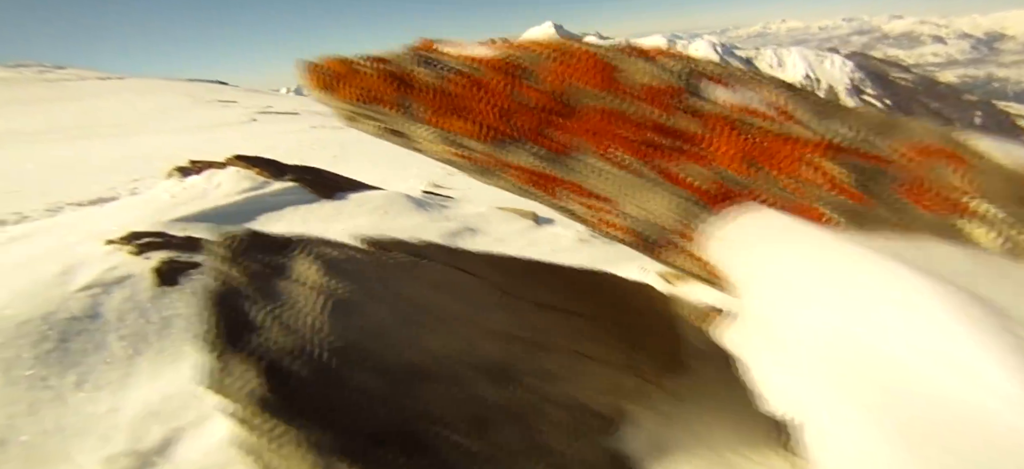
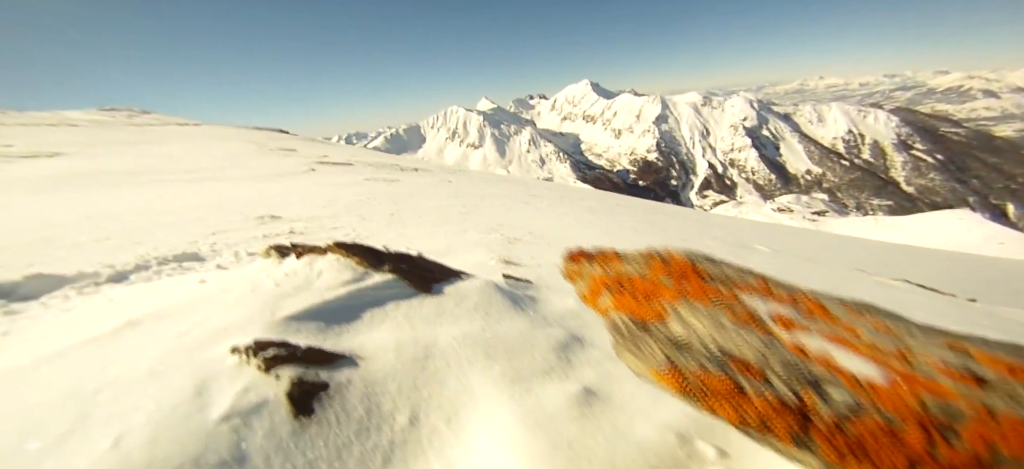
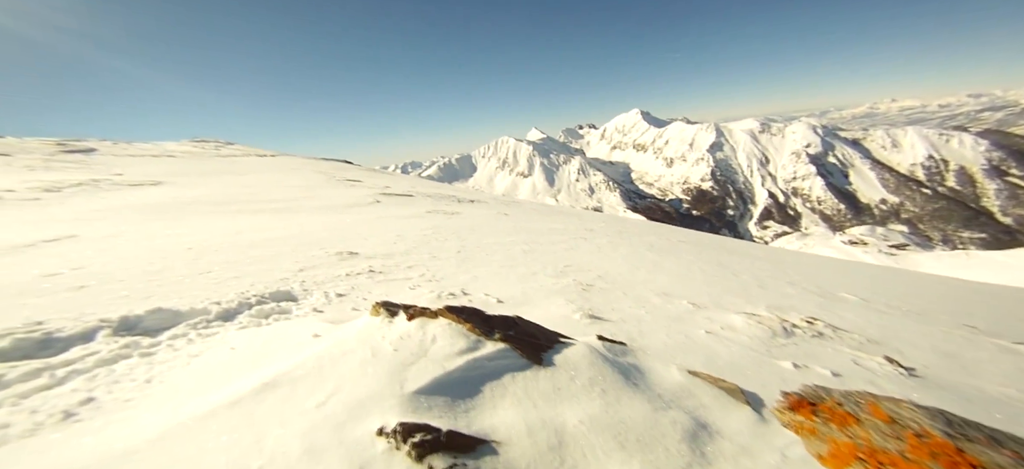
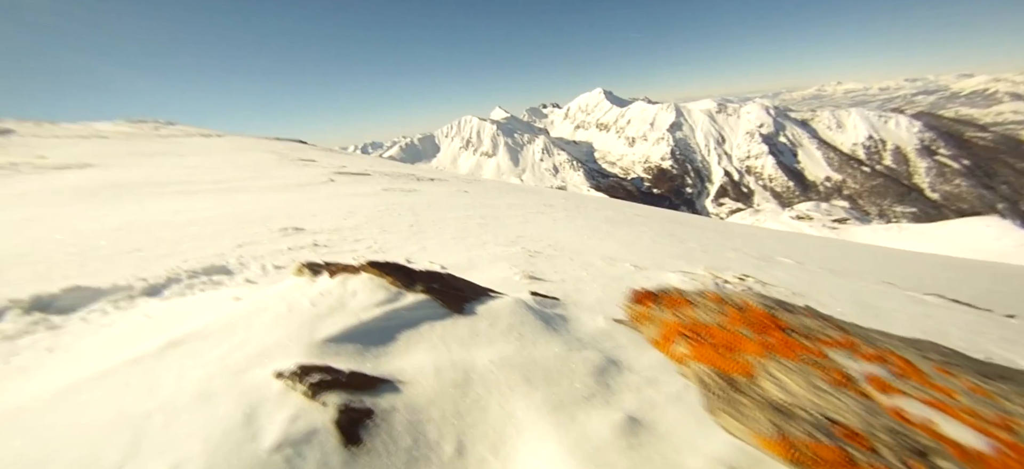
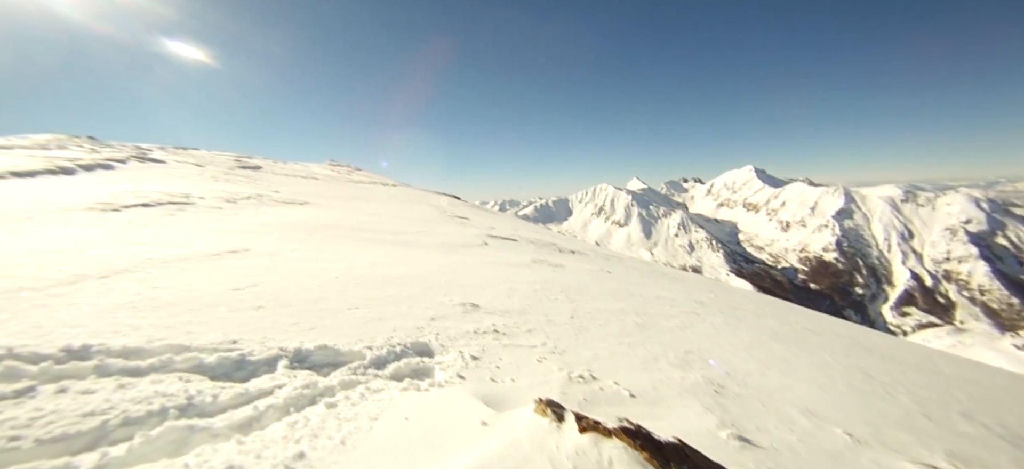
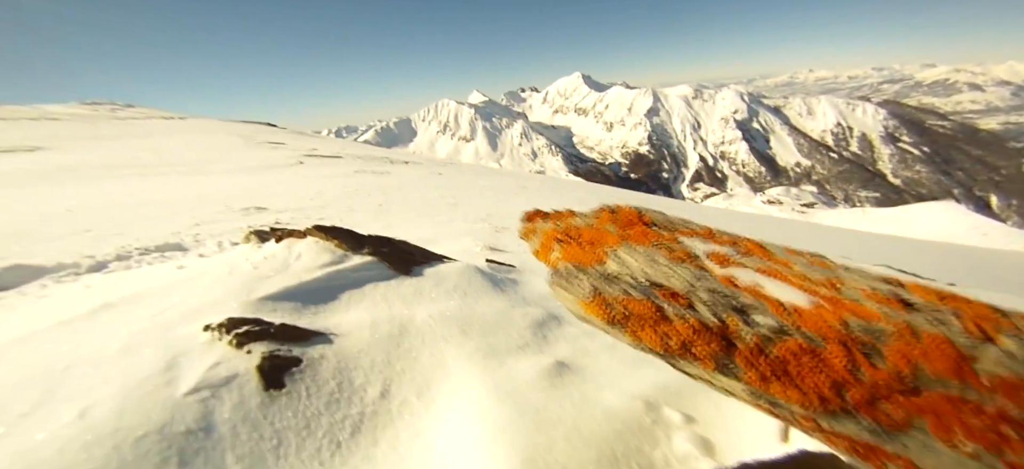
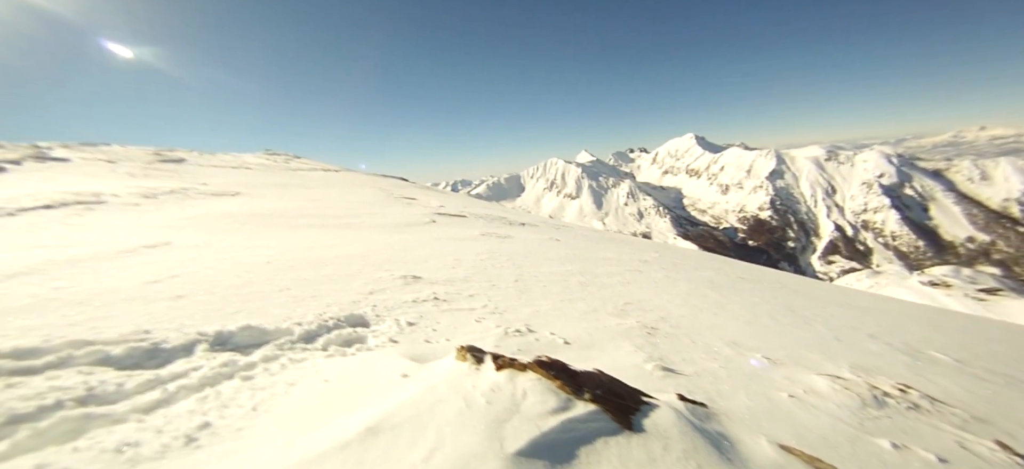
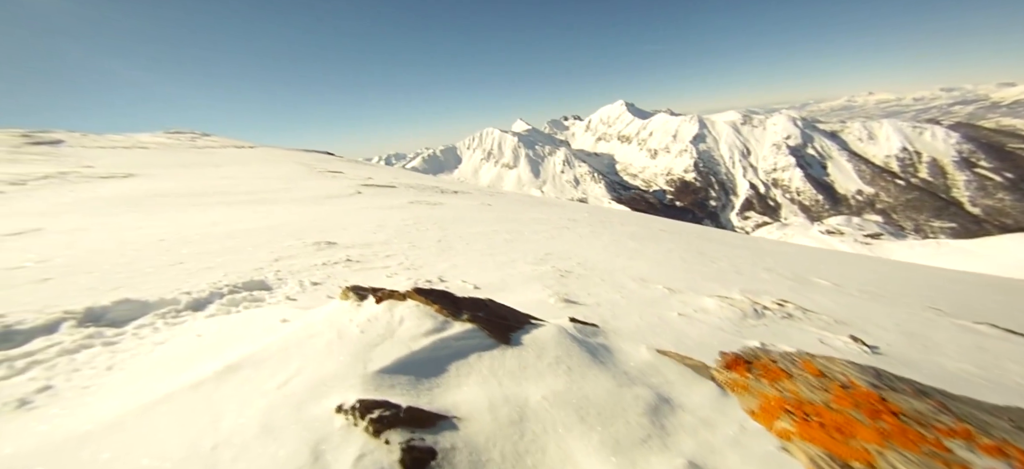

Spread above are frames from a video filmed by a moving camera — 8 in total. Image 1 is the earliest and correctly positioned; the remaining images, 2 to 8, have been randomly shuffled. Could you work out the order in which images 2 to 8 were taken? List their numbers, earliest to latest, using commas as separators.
6, 2, 4, 8, 3, 7, 5
